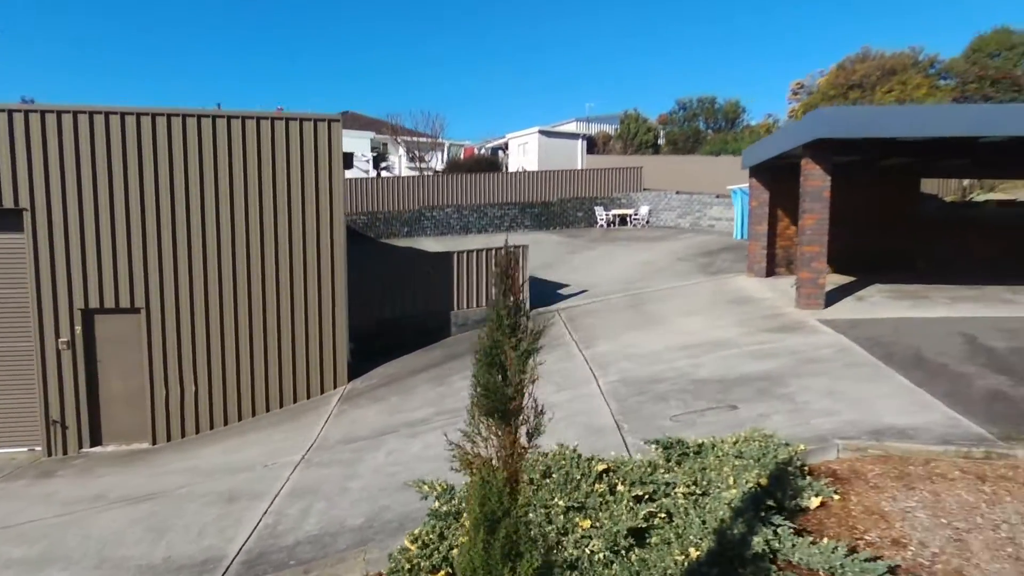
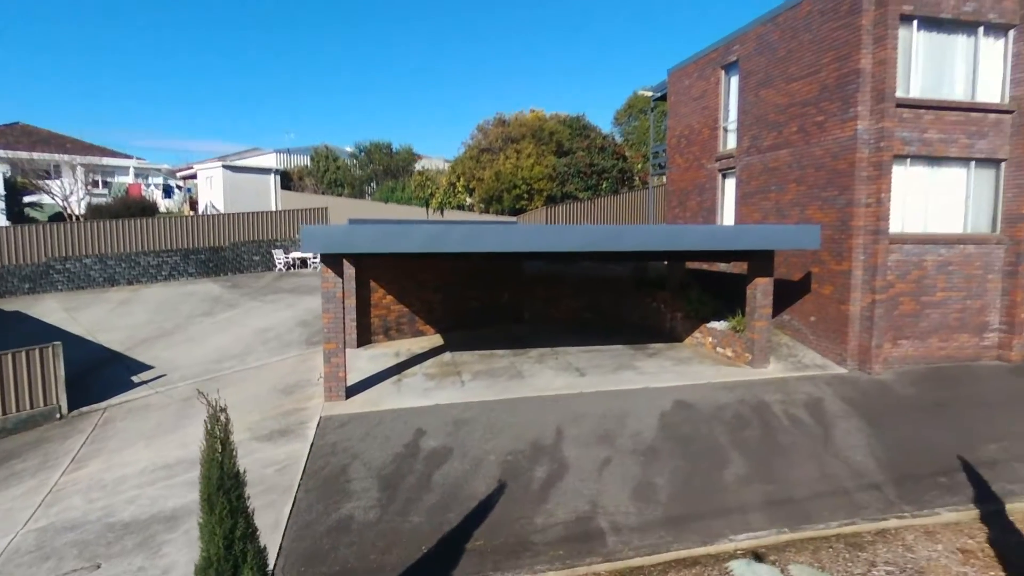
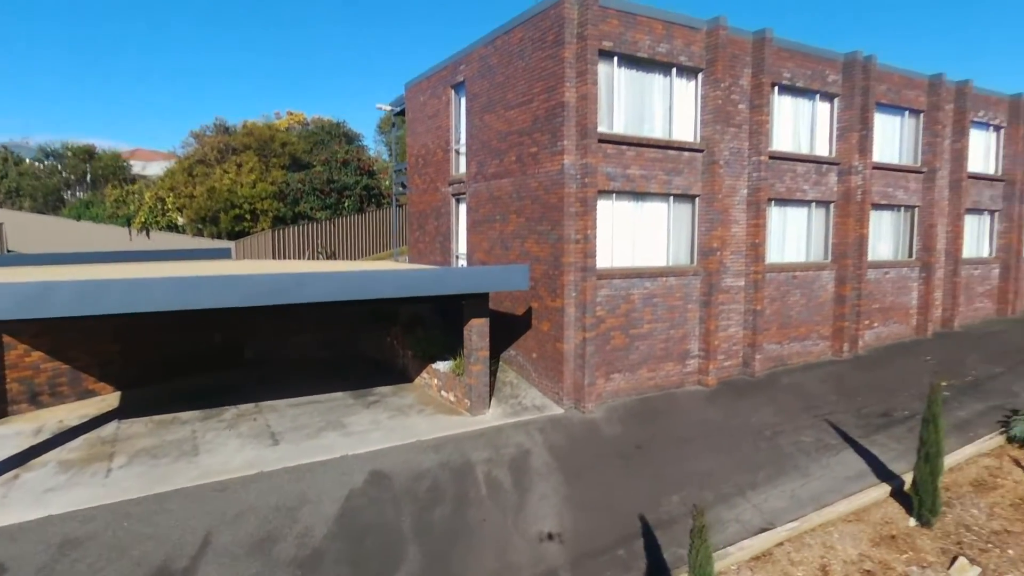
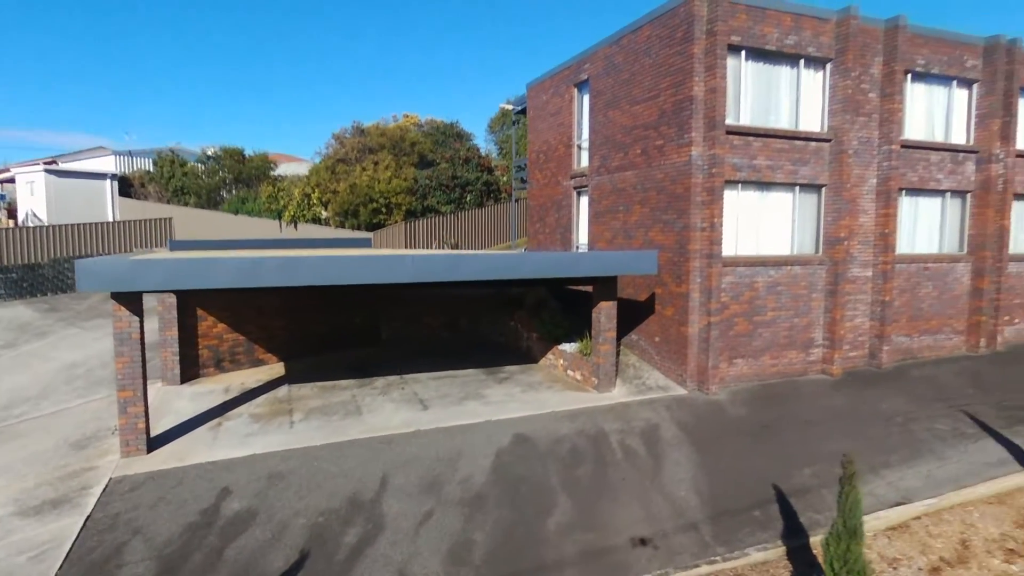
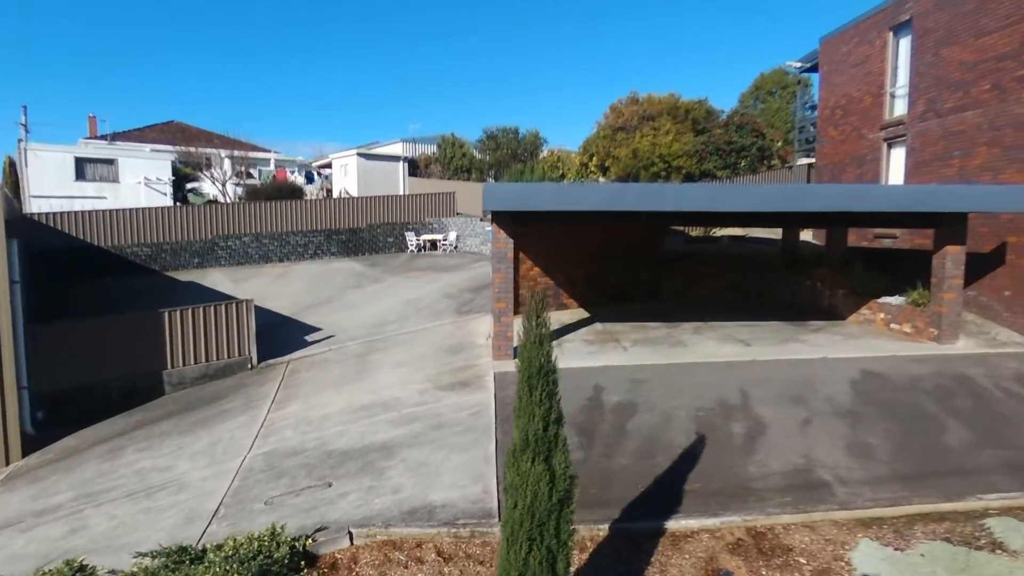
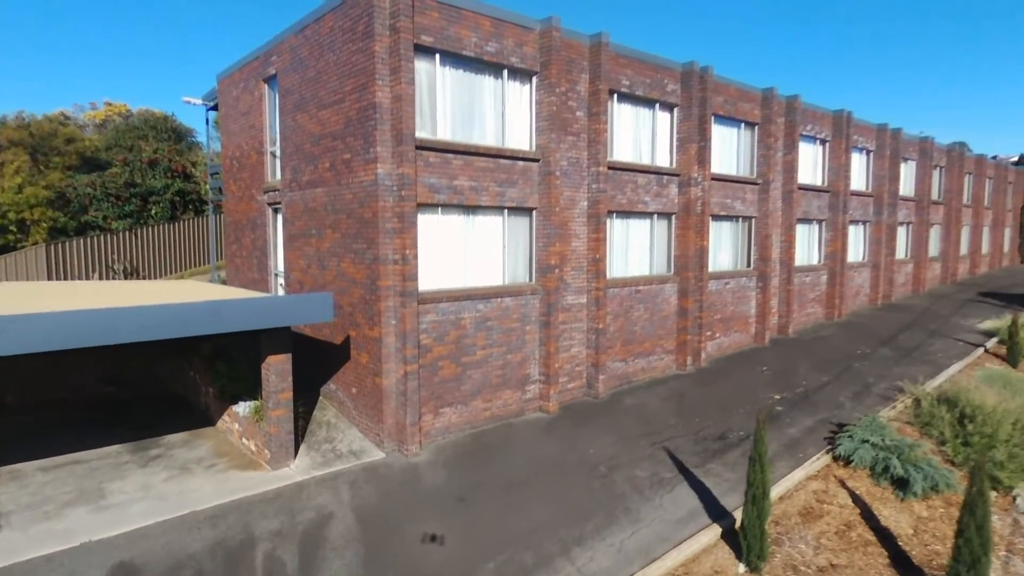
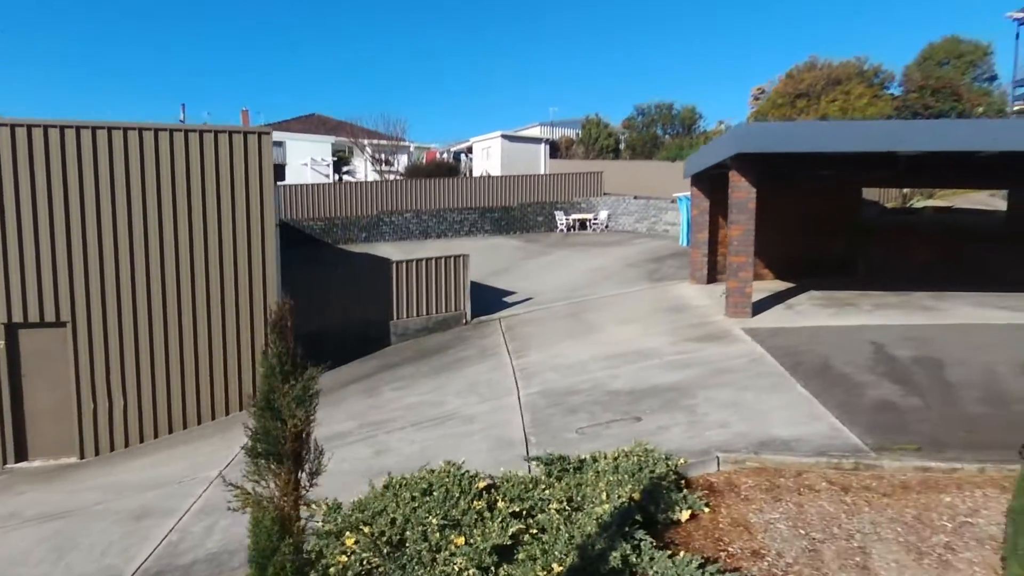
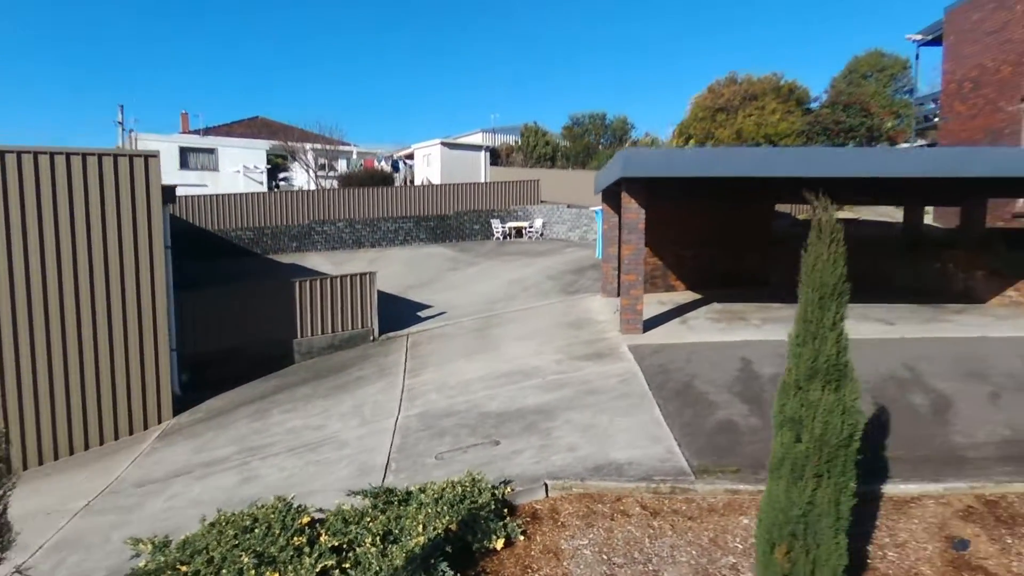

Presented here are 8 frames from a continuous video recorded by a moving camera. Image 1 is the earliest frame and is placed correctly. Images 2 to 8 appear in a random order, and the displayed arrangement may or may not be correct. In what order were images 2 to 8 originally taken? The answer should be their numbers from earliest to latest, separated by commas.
7, 8, 5, 2, 4, 3, 6
